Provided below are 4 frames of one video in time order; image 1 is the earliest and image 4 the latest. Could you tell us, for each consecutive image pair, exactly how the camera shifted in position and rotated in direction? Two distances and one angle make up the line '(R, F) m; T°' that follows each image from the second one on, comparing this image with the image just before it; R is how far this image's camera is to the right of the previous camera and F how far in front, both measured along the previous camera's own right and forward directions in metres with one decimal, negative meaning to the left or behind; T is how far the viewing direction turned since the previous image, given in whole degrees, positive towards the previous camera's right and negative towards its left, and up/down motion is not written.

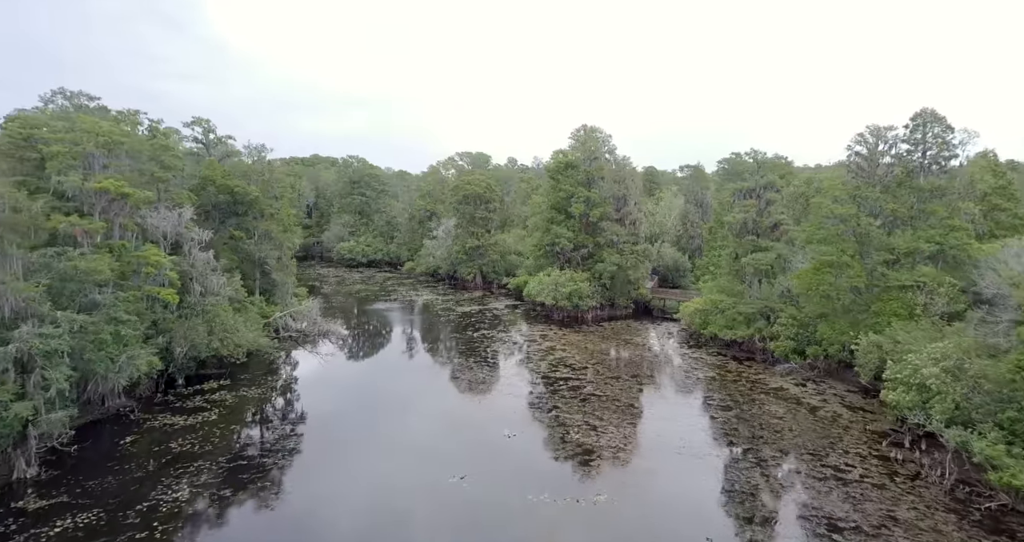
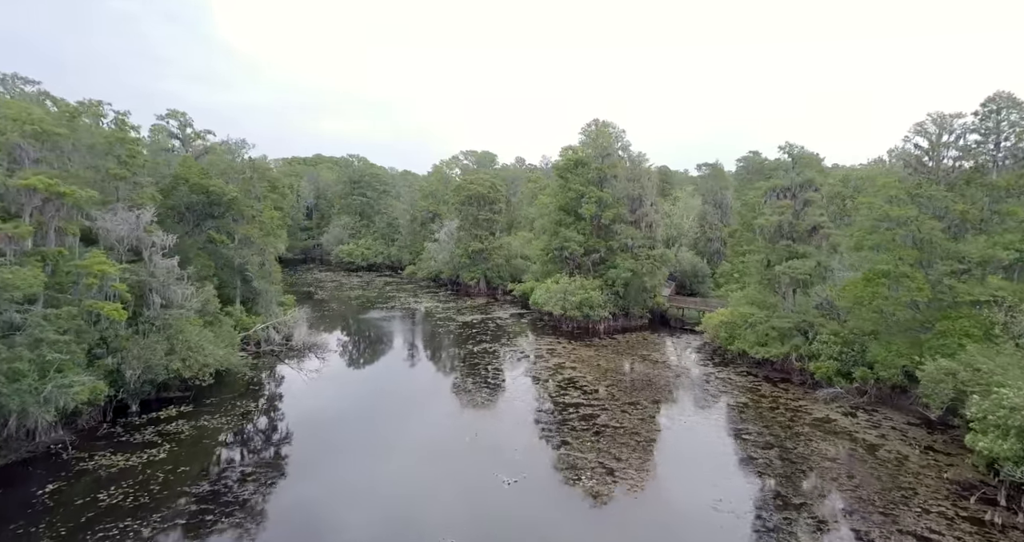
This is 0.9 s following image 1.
(+0.2, +2.5) m; -1°
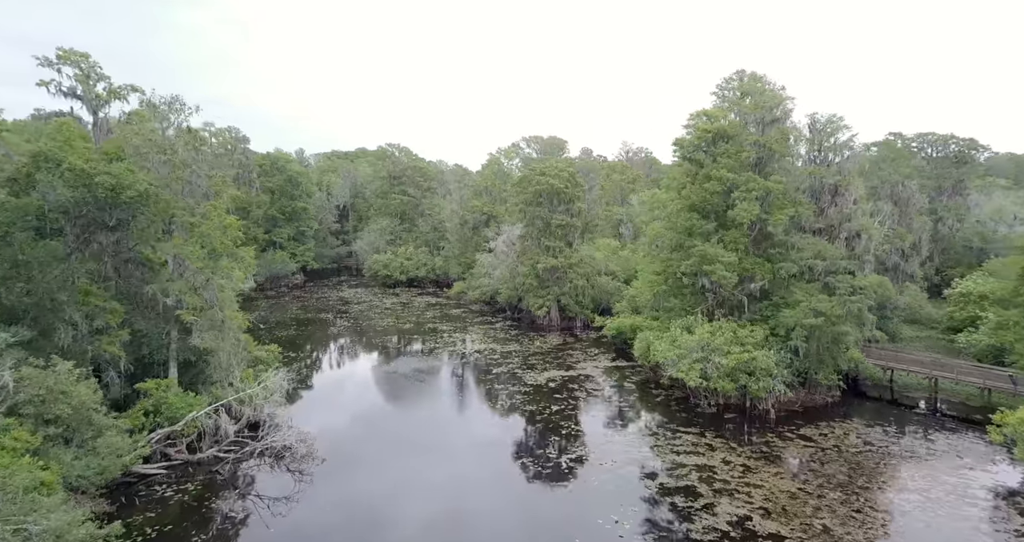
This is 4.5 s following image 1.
(-1.6, +10.9) m; -5°
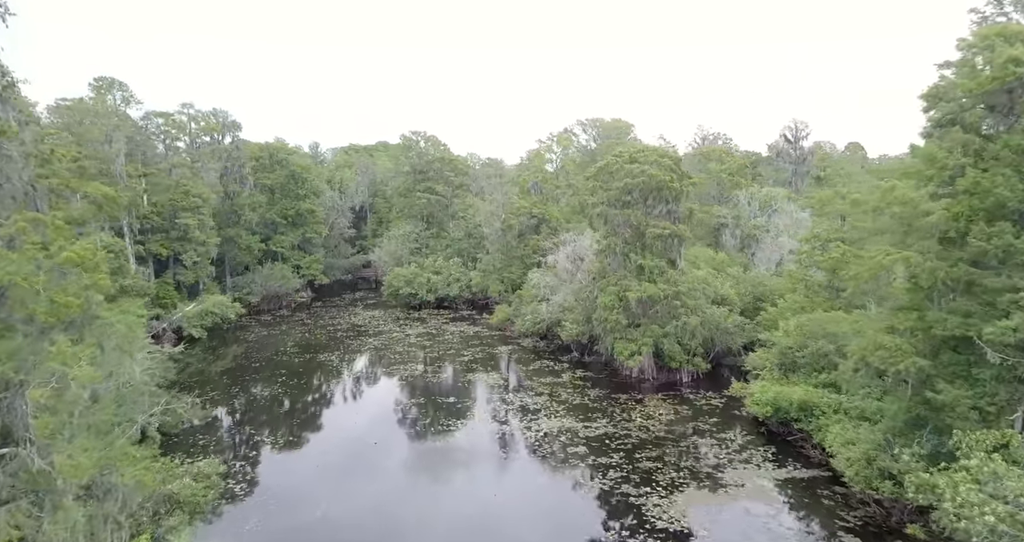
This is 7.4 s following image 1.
(-1.8, +8.9) m; -2°
